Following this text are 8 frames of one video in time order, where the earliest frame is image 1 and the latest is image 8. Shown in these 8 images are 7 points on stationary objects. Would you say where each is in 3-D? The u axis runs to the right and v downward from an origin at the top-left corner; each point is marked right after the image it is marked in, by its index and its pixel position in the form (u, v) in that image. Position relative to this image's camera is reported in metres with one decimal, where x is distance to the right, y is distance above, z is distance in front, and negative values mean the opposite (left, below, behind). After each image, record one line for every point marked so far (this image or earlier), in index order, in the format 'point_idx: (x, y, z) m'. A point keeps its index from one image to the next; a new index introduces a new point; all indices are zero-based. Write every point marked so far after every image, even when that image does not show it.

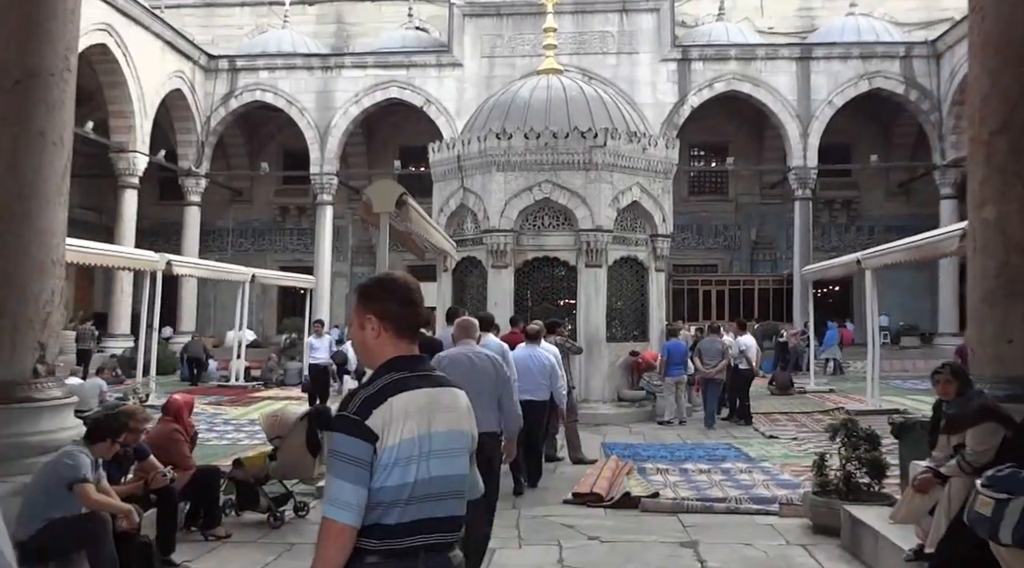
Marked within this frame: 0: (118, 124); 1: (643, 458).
0: (-7.7, +3.1, +18.5) m
1: (+1.1, -1.5, +8.1) m
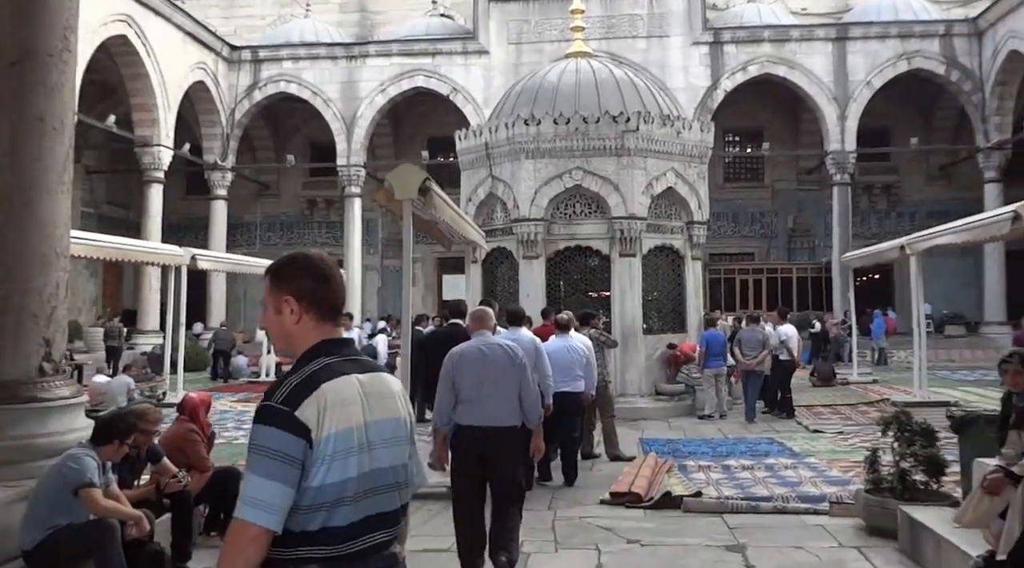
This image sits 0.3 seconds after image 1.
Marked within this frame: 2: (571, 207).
0: (-7.1, +3.2, +18.4) m
1: (+1.4, -1.4, +7.7) m
2: (+0.7, +0.9, +11.0) m
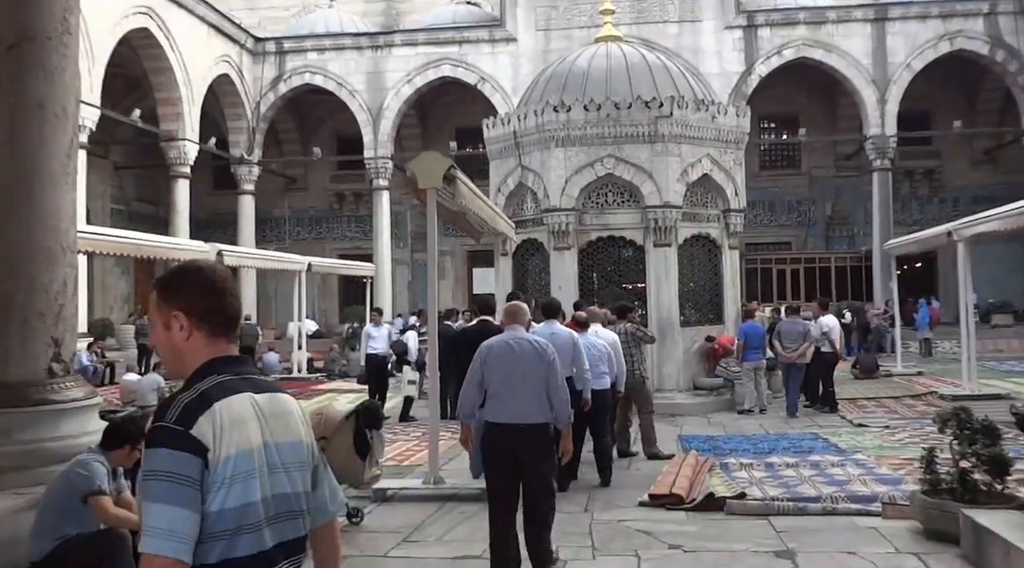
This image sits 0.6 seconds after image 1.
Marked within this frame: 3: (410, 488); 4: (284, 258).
0: (-6.6, +3.3, +18.3) m
1: (+1.6, -1.3, +7.4) m
2: (+1.0, +1.0, +10.7) m
3: (-0.6, -1.3, +6.0) m
4: (-3.7, +0.4, +15.9) m
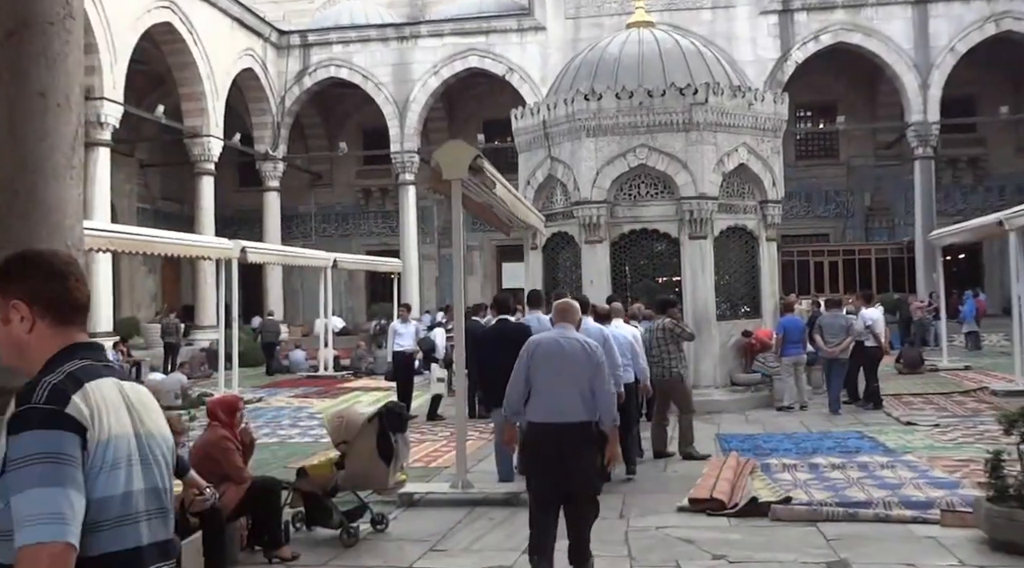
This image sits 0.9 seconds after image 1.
0: (-6.0, +3.3, +18.1) m
1: (+1.8, -1.2, +7.0) m
2: (+1.3, +1.0, +10.3) m
3: (-0.5, -1.2, +5.7) m
4: (-3.2, +0.5, +15.6) m
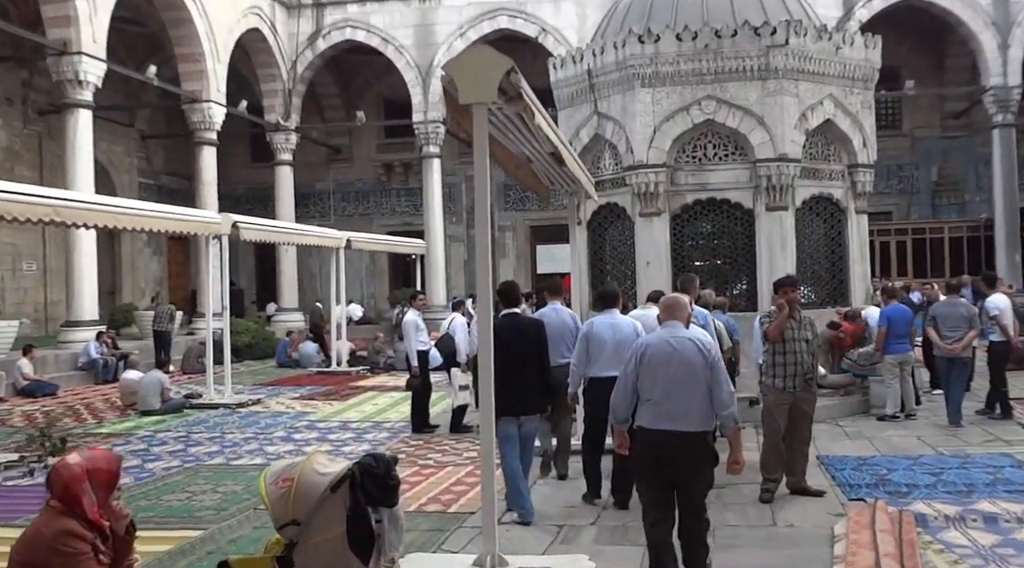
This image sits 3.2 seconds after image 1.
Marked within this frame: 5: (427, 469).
0: (-5.5, +3.6, +16.5) m
1: (+2.1, -1.1, +5.2) m
2: (+1.7, +1.2, +8.5) m
3: (-0.3, -1.1, +4.0) m
4: (-2.7, +0.7, +14.0) m
5: (-0.6, -1.3, +6.7) m
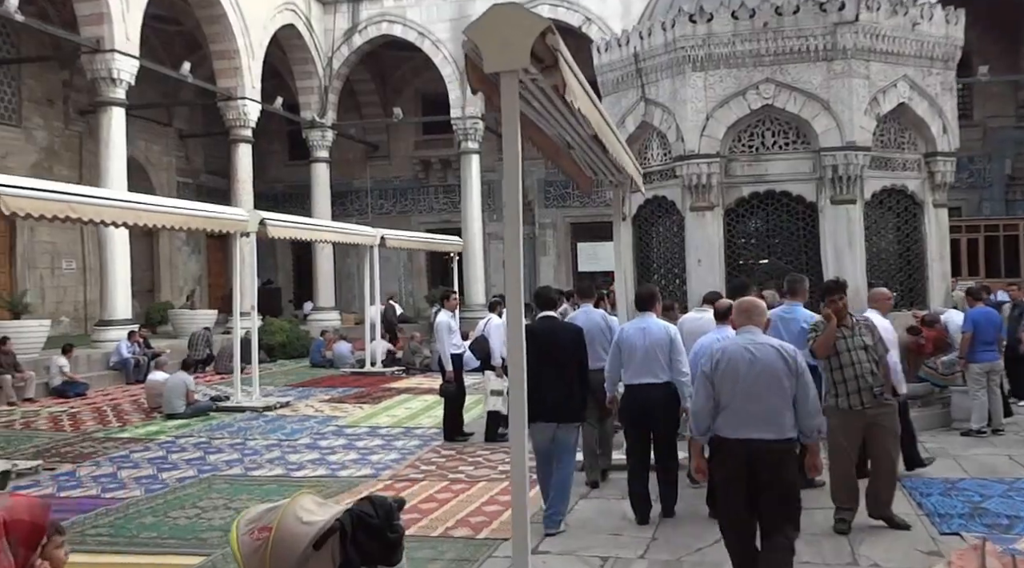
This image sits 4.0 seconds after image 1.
0: (-4.8, +3.6, +16.1) m
1: (+2.3, -1.1, +4.5) m
2: (+2.0, +1.2, +7.8) m
3: (-0.1, -1.1, +3.4) m
4: (-2.2, +0.7, +13.5) m
5: (-0.3, -1.3, +6.1) m
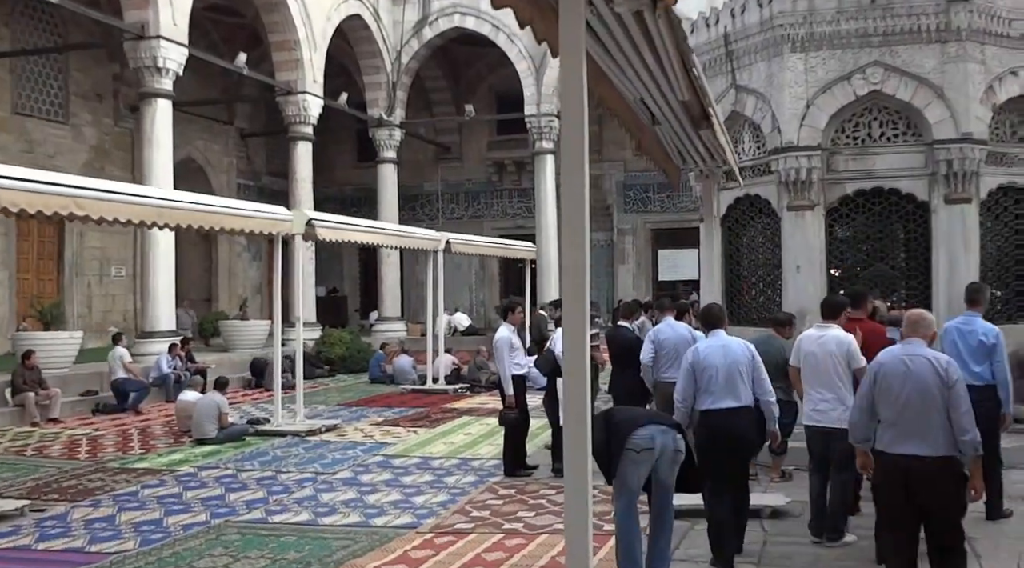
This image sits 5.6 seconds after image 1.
0: (-3.6, +3.5, +15.3) m
1: (+2.5, -1.2, +3.1) m
2: (+2.5, +1.1, +6.5) m
3: (0.0, -1.2, +2.2) m
4: (-1.2, +0.6, +12.5) m
5: (0.0, -1.3, +5.0) m
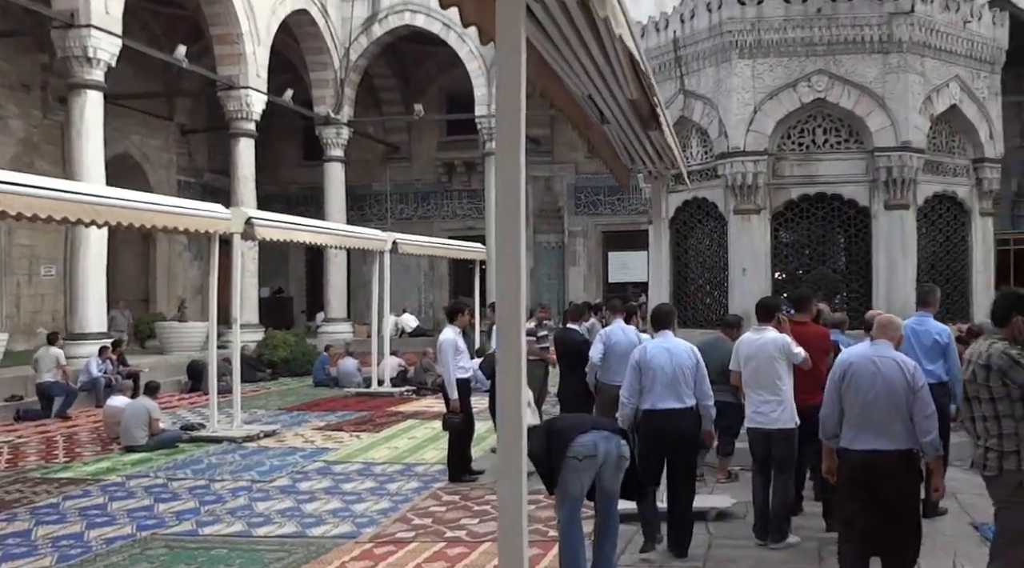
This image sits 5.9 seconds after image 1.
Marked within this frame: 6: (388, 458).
0: (-4.3, +3.5, +15.0) m
1: (+2.3, -1.2, +3.1) m
2: (+2.1, +1.1, +6.4) m
3: (-0.1, -1.2, +2.1) m
4: (-1.9, +0.6, +12.2) m
5: (-0.3, -1.3, +4.8) m
6: (-1.0, -1.4, +7.7) m
